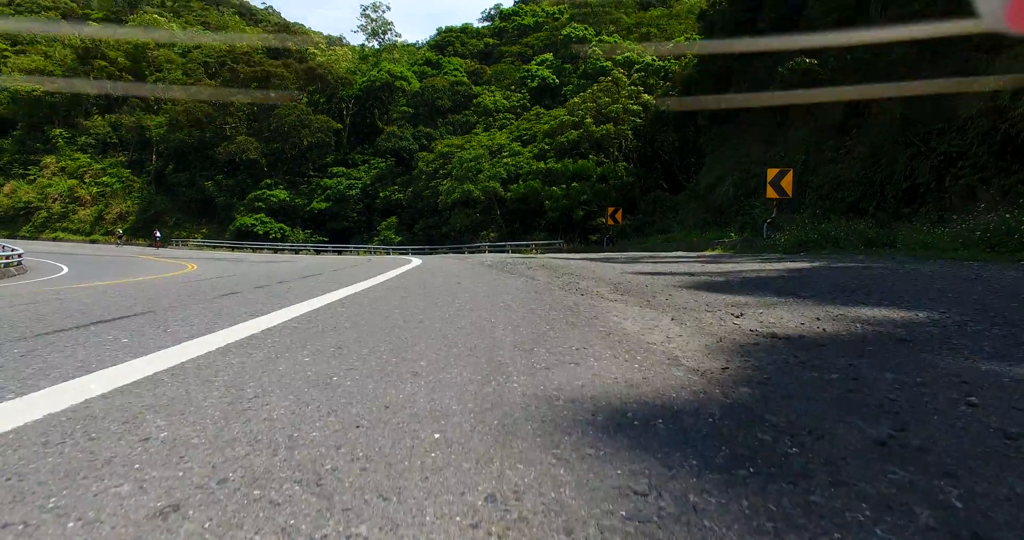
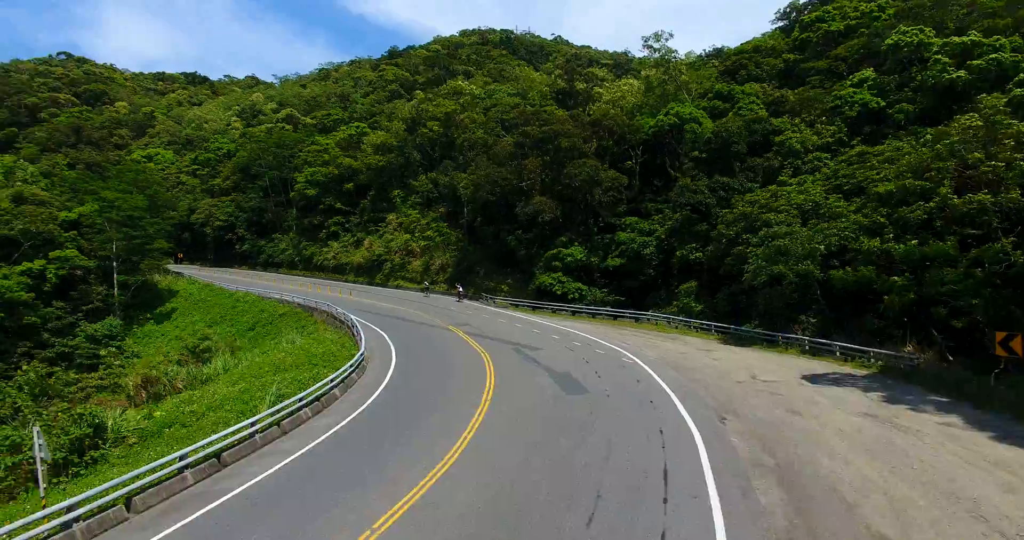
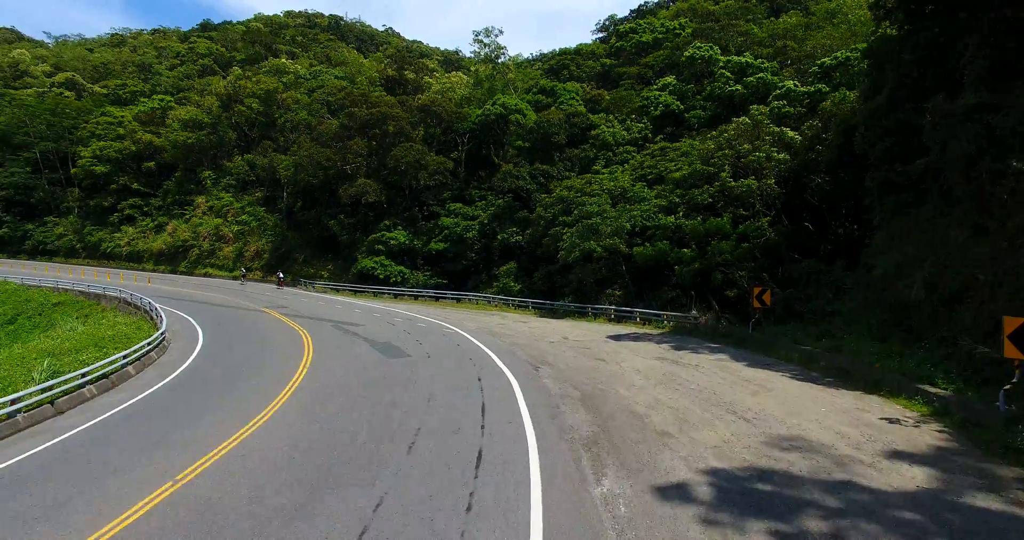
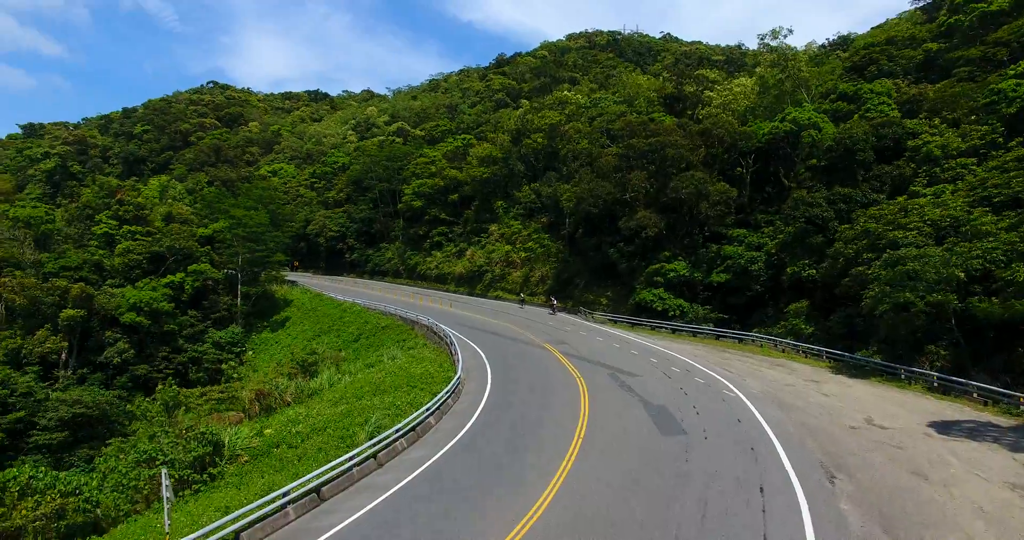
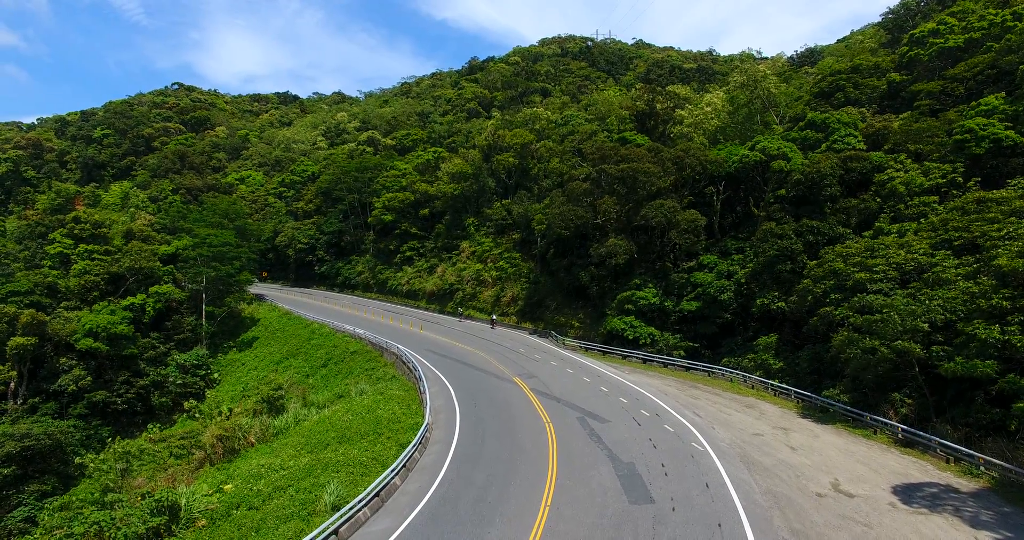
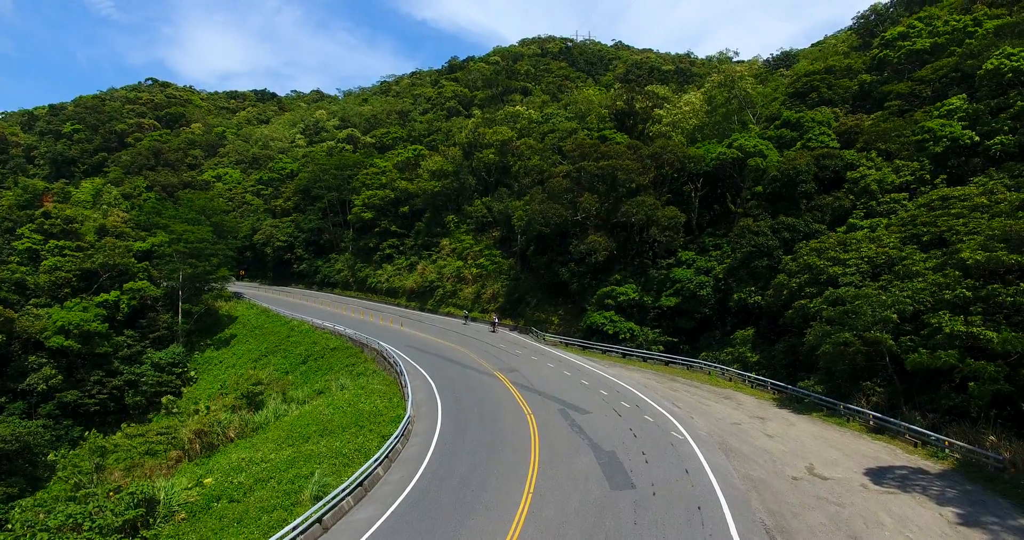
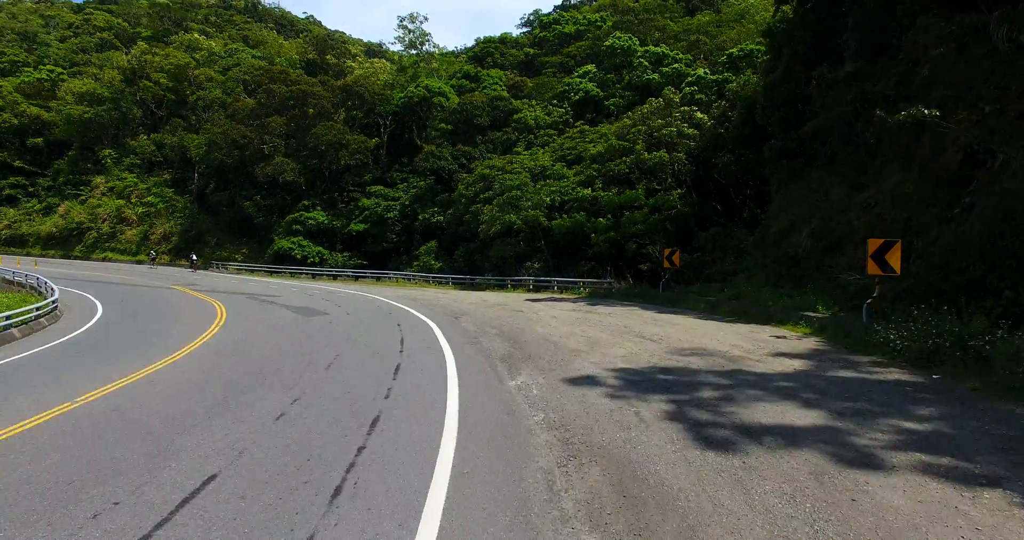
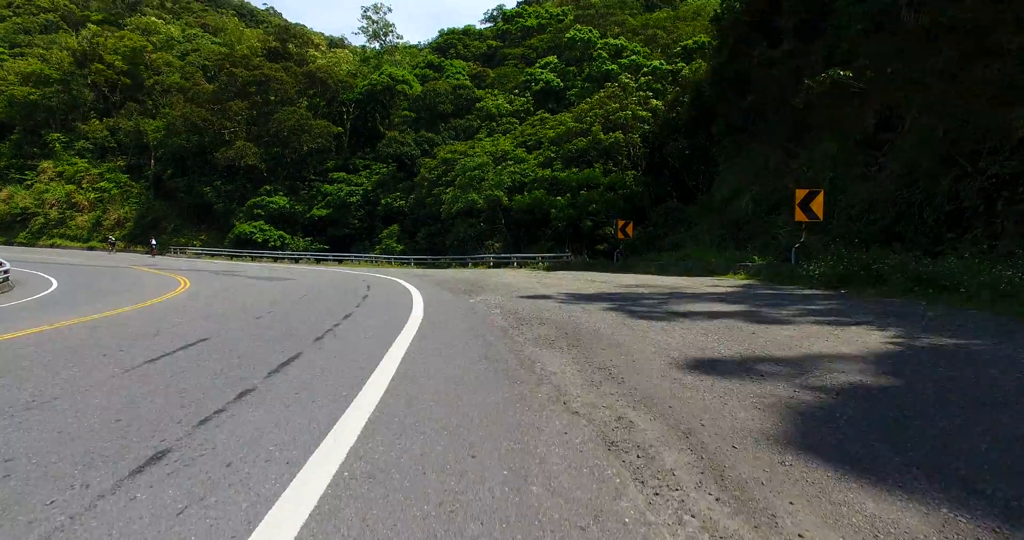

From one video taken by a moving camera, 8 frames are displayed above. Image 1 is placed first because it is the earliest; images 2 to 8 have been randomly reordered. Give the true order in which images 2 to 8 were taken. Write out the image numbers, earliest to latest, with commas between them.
8, 7, 3, 2, 4, 6, 5
